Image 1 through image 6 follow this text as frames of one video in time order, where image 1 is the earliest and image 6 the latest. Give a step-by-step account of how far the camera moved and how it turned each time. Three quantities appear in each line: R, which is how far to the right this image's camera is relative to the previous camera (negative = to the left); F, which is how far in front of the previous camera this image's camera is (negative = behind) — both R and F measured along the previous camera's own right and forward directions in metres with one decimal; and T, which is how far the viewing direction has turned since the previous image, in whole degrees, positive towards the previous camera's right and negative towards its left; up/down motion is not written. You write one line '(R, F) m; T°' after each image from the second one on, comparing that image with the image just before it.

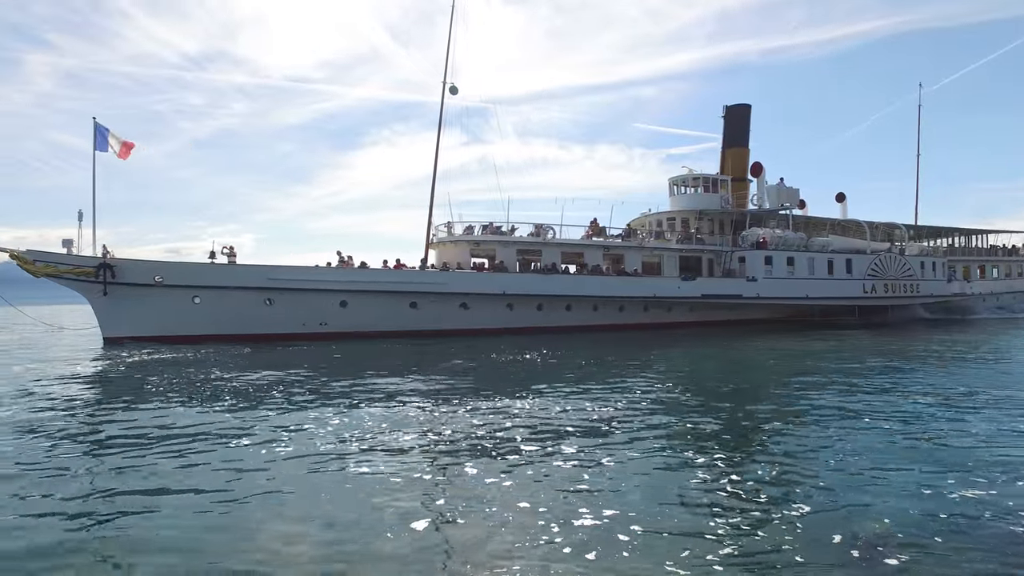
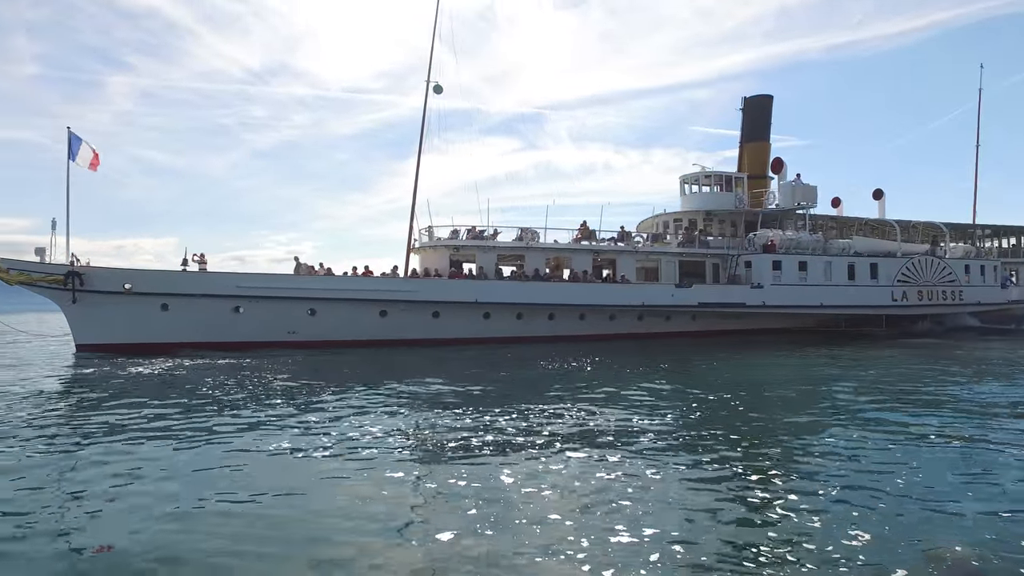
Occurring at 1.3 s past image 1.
(+0.7, +0.5) m; -5°
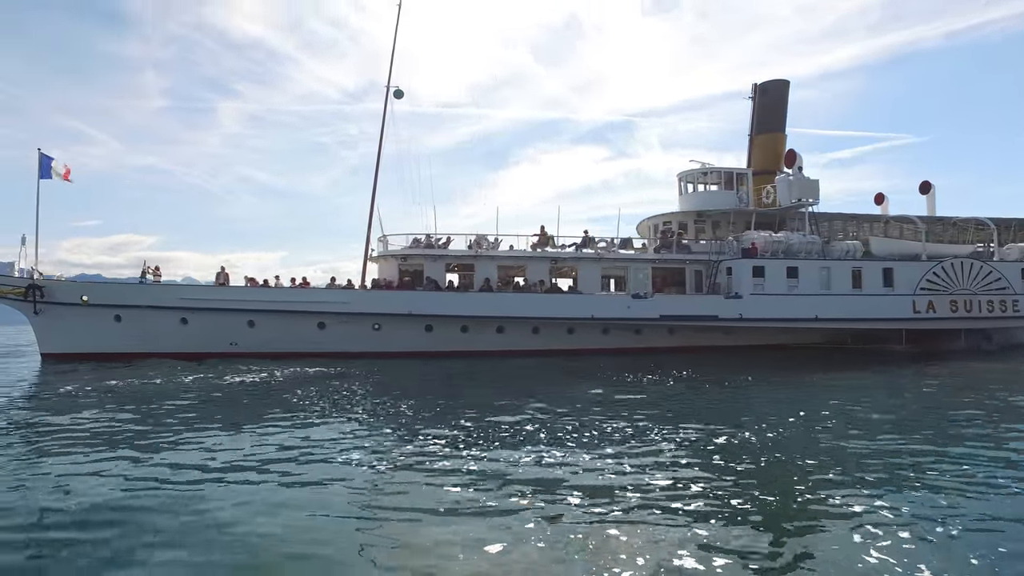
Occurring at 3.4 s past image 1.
(+1.3, +0.6) m; -8°
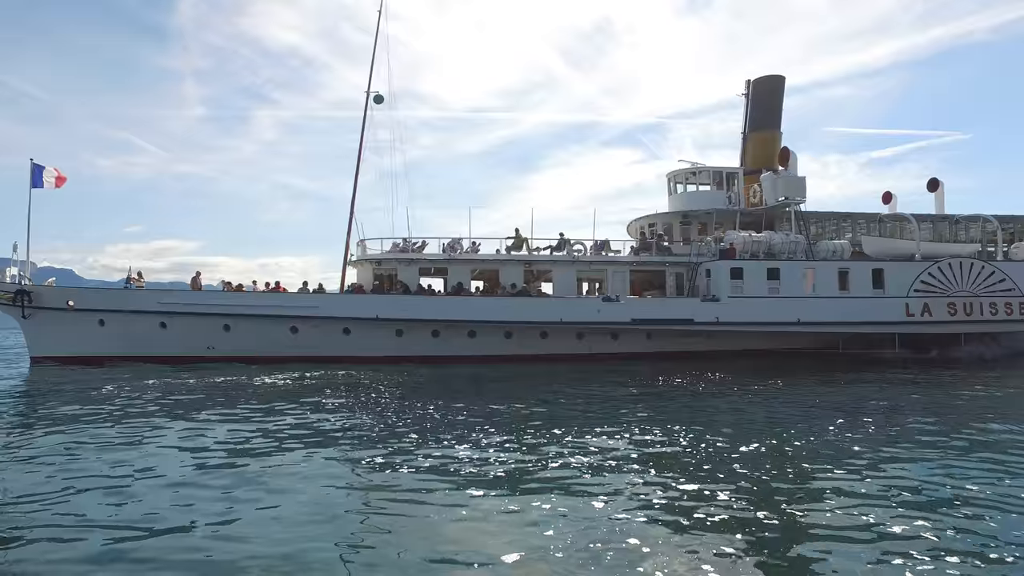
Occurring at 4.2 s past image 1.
(+0.5, +0.1) m; -3°
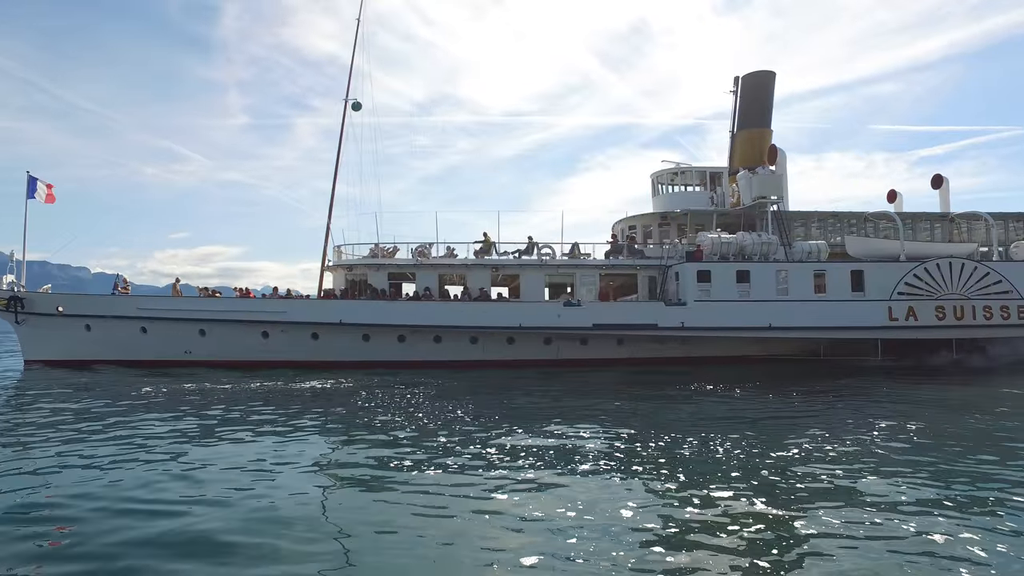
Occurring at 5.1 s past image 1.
(+0.6, +0.1) m; -3°
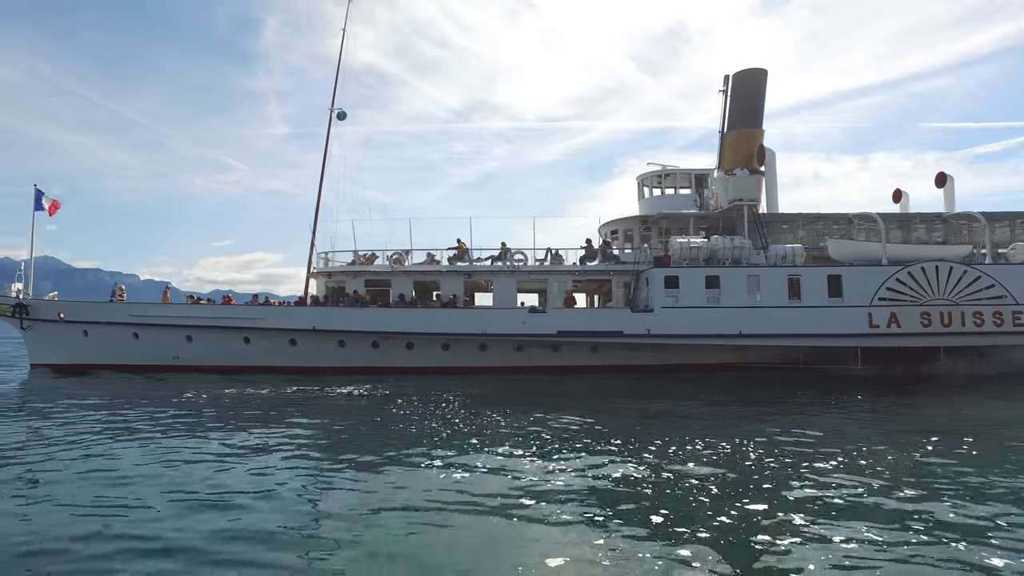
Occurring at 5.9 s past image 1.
(+0.6, 0.0) m; -4°
